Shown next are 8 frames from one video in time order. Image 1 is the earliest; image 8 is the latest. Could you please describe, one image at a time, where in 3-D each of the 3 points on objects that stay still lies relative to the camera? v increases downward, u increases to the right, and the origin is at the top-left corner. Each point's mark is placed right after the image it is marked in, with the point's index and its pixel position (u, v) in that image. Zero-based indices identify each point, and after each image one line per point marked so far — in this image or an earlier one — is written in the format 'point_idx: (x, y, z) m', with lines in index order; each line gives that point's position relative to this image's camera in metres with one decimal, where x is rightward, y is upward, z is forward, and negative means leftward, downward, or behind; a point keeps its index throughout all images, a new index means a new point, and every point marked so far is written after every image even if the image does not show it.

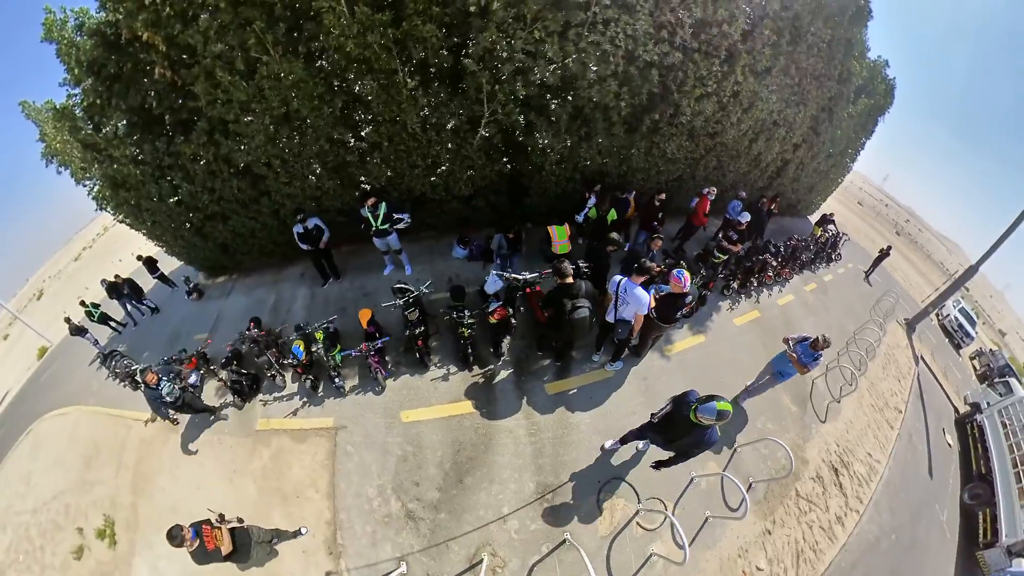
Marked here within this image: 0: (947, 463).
0: (+21.8, -8.5, +8.6) m
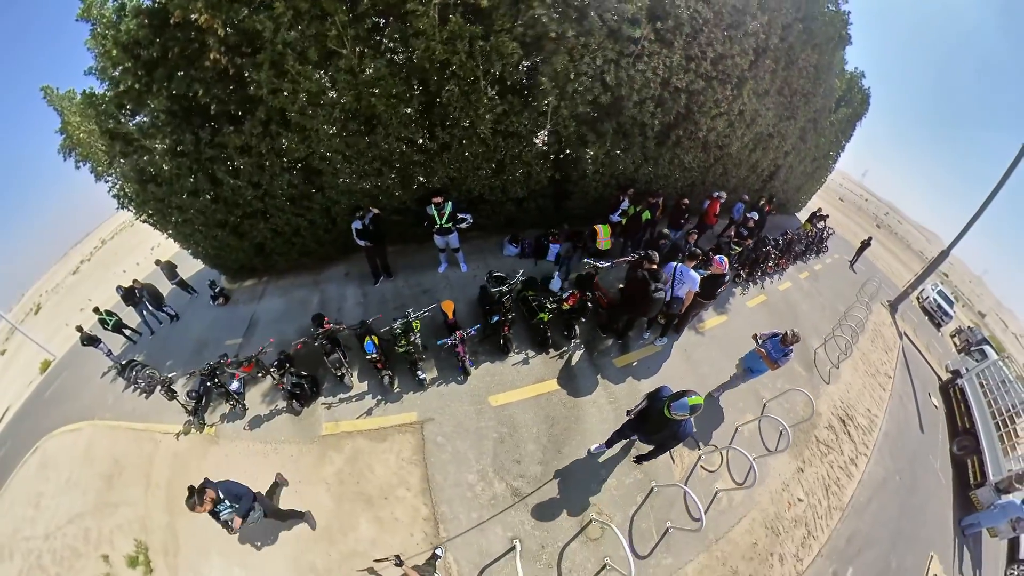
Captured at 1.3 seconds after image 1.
0: (+24.7, -7.6, +10.0) m
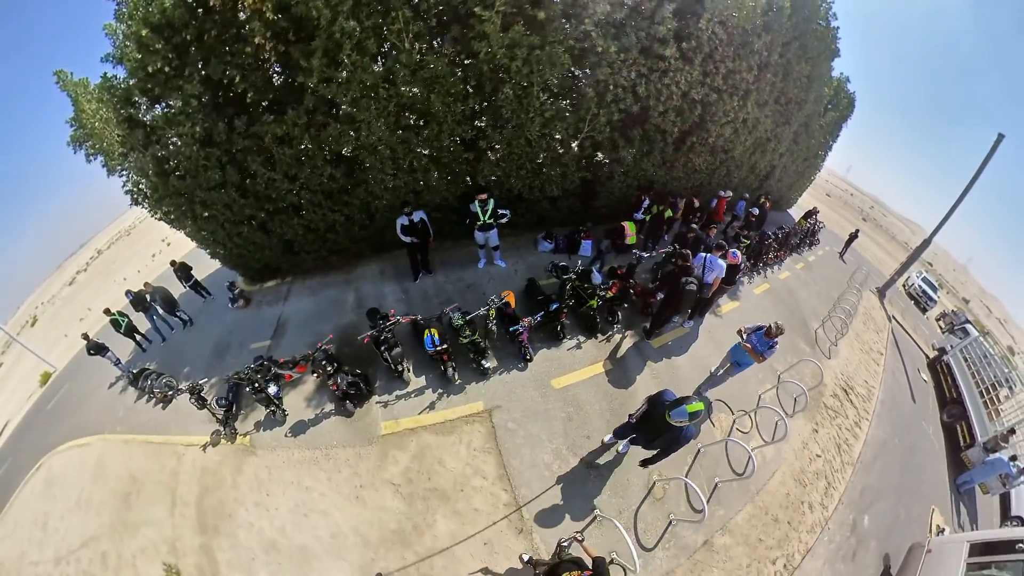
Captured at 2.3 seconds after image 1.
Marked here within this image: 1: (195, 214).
0: (+26.9, -6.7, +11.2) m
1: (-16.3, +3.8, +8.8) m
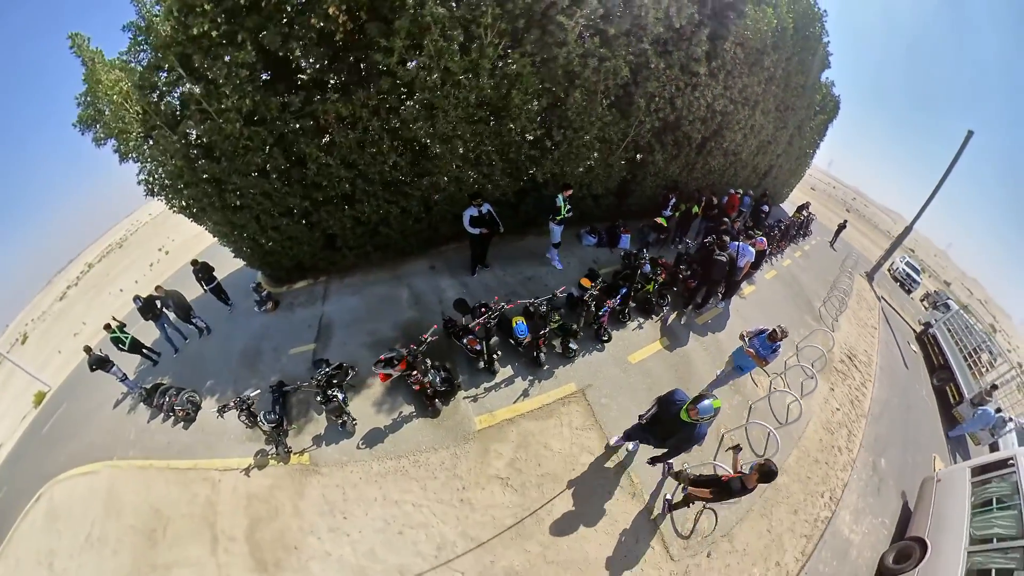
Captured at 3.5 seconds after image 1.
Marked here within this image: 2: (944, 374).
0: (+30.2, -5.4, +12.8) m
1: (-13.1, +3.8, +7.9) m
2: (+30.2, -6.0, +12.0) m
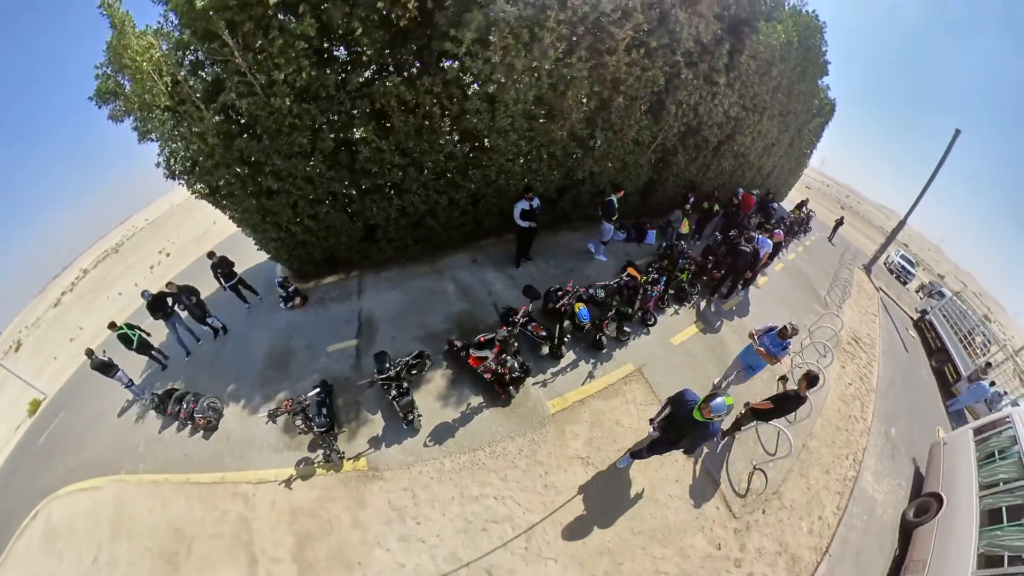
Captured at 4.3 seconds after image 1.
0: (+32.5, -4.6, +13.9) m
1: (-10.7, +4.2, +7.3) m
2: (+32.6, -5.1, +13.0) m
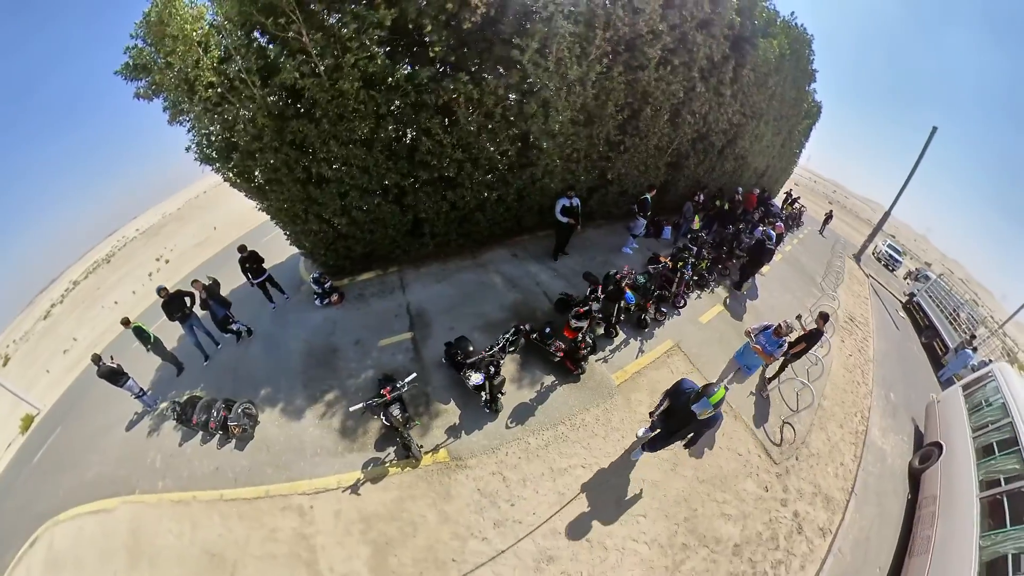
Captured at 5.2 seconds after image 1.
0: (+34.7, -3.3, +15.2) m
1: (-8.4, +4.4, +6.9) m
2: (+34.9, -3.8, +14.3) m
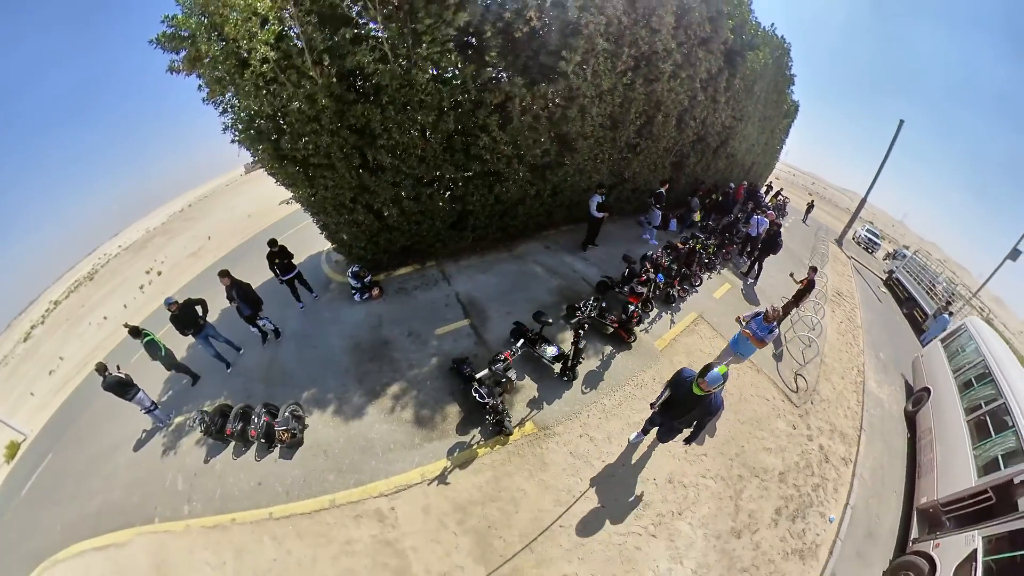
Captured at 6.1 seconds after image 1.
0: (+36.8, -1.2, +16.8) m
1: (-6.2, +4.8, +6.5) m
2: (+37.0, -1.7, +15.9) m
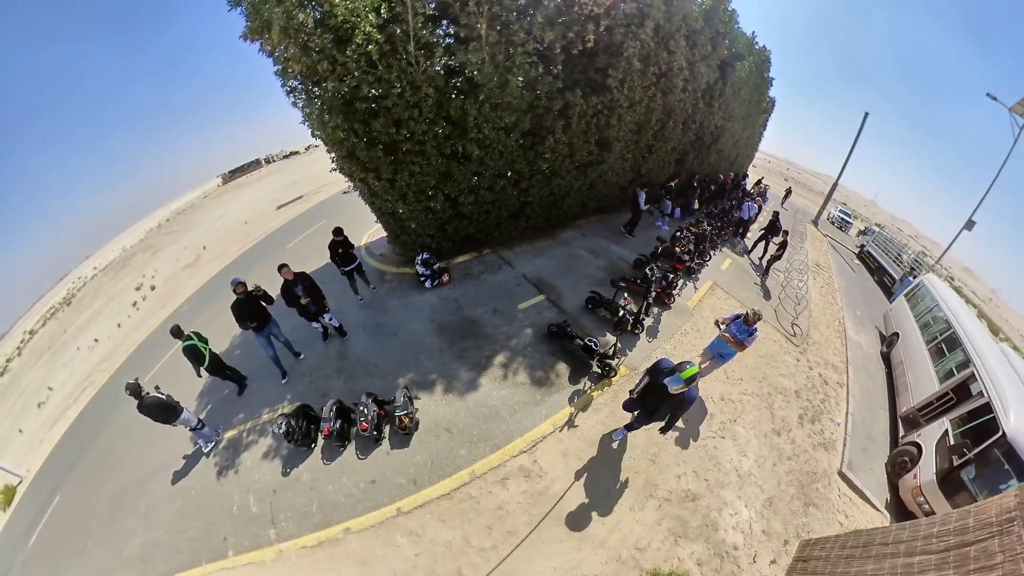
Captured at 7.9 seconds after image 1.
0: (+39.4, +2.2, +19.6) m
1: (-3.2, +5.5, +7.2) m
2: (+39.7, +1.7, +18.7) m
